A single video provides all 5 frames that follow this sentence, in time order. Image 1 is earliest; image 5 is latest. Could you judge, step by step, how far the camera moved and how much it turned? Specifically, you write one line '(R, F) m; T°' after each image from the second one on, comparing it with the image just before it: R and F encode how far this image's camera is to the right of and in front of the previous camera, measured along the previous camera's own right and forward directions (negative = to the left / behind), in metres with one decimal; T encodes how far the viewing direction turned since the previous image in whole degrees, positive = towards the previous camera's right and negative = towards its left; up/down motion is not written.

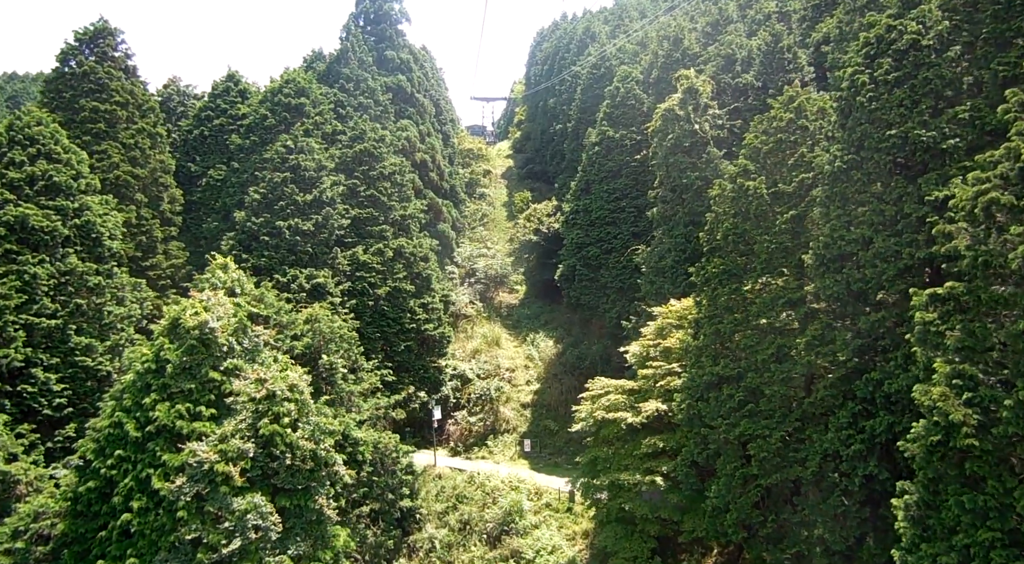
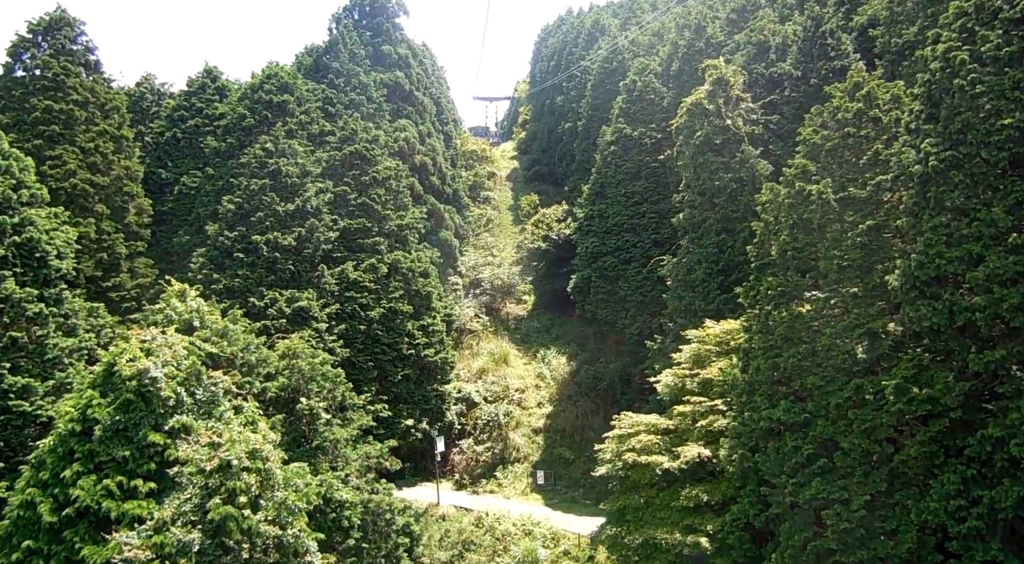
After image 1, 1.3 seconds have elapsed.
(-0.2, +2.3) m; 0°
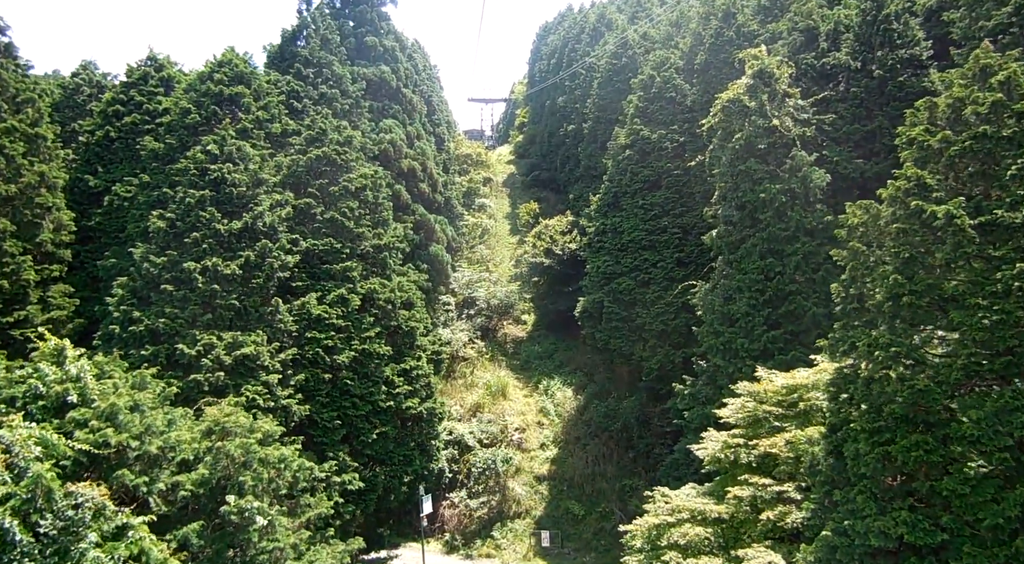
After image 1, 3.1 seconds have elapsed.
(-0.2, +3.2) m; 0°
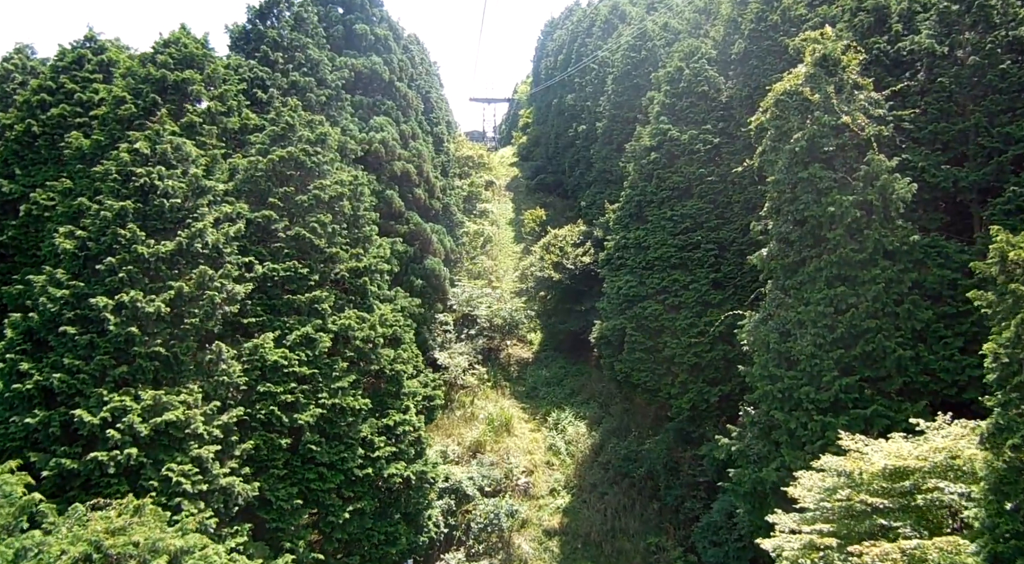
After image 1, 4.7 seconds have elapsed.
(-0.2, +2.8) m; 0°
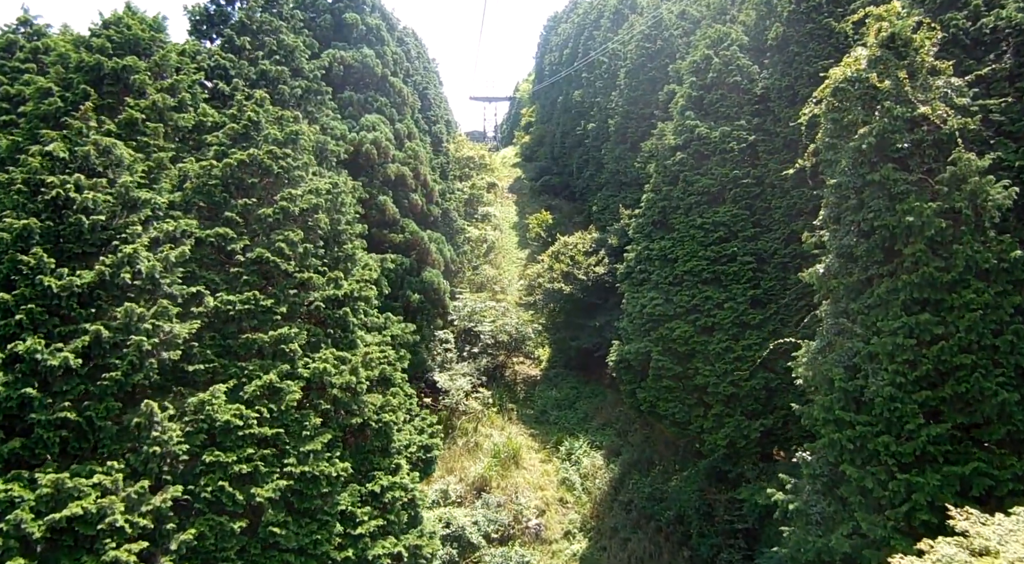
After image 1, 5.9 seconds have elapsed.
(-0.2, +2.1) m; 0°
